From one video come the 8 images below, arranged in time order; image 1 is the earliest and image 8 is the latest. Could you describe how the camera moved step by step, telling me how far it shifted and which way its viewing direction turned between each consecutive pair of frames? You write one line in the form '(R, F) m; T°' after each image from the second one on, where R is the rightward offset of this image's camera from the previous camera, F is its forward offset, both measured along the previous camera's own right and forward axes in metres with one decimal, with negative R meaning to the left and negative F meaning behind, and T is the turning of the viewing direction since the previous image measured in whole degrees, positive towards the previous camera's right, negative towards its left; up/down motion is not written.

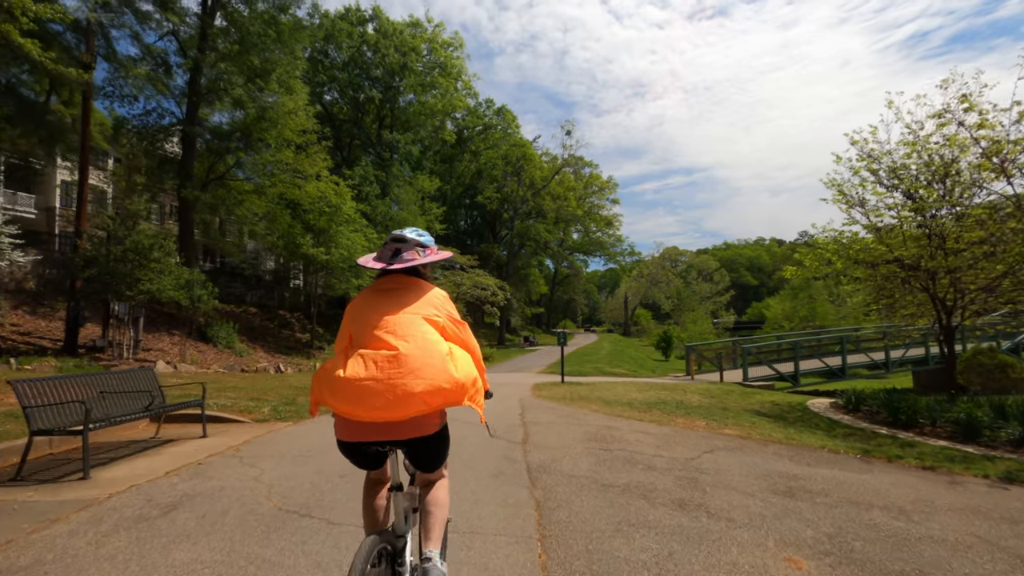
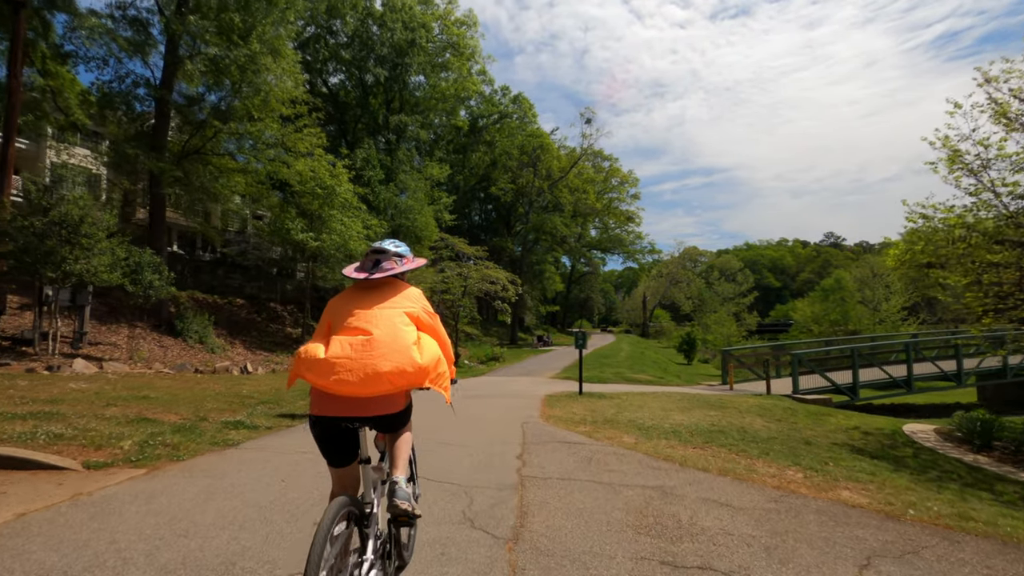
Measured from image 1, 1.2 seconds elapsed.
(+0.2, +2.8) m; -2°
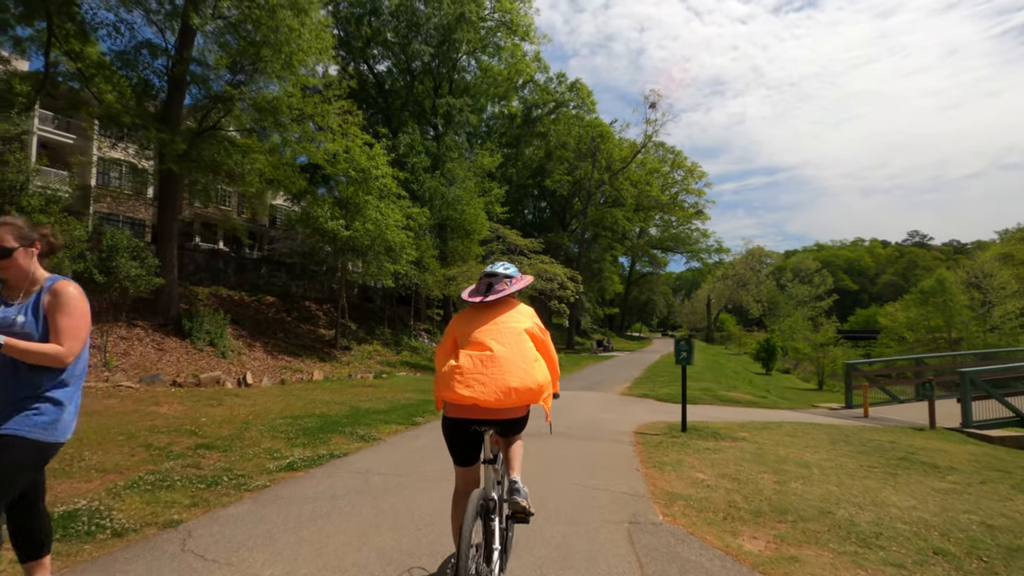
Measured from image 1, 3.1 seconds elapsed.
(-0.3, +3.5) m; -6°
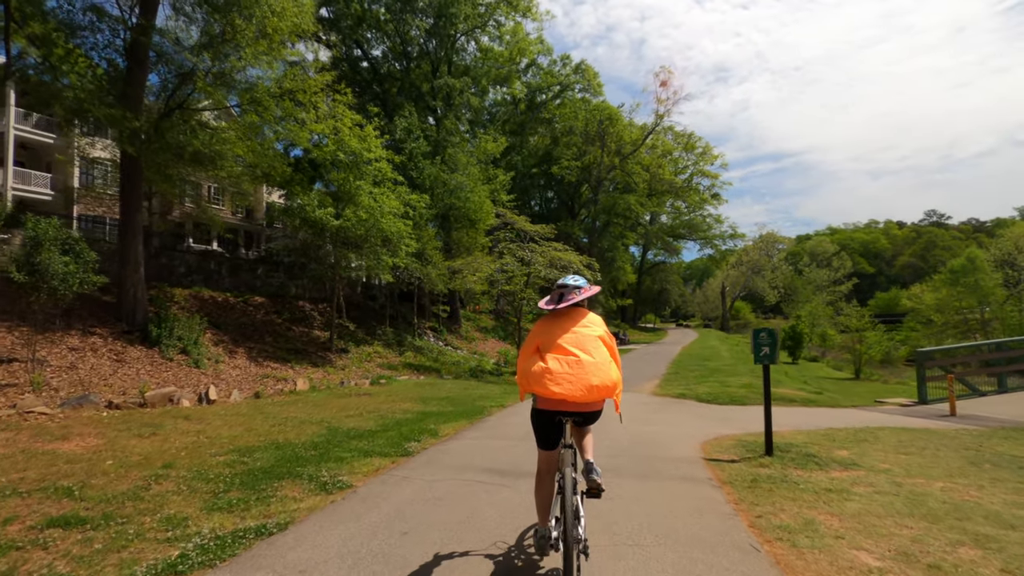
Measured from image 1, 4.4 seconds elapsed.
(-0.1, +2.1) m; -1°
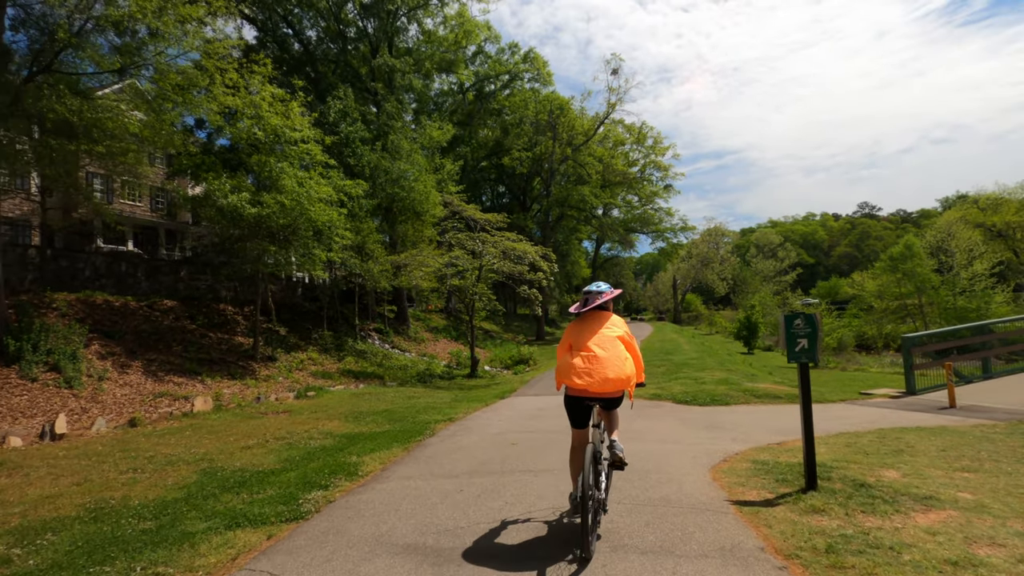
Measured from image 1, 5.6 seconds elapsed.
(+0.1, +1.9) m; +5°
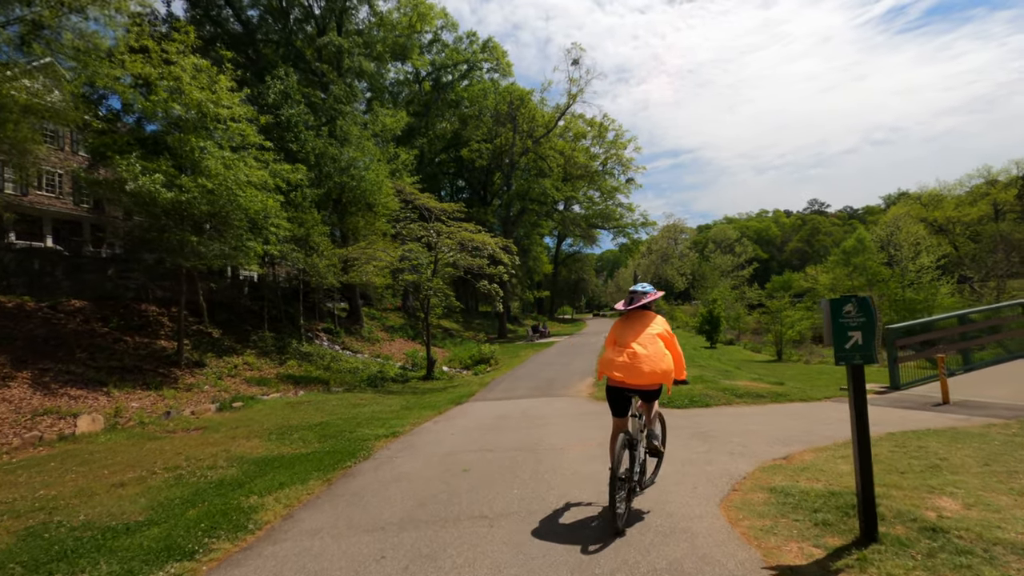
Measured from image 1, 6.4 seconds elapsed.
(+0.1, +1.4) m; +4°
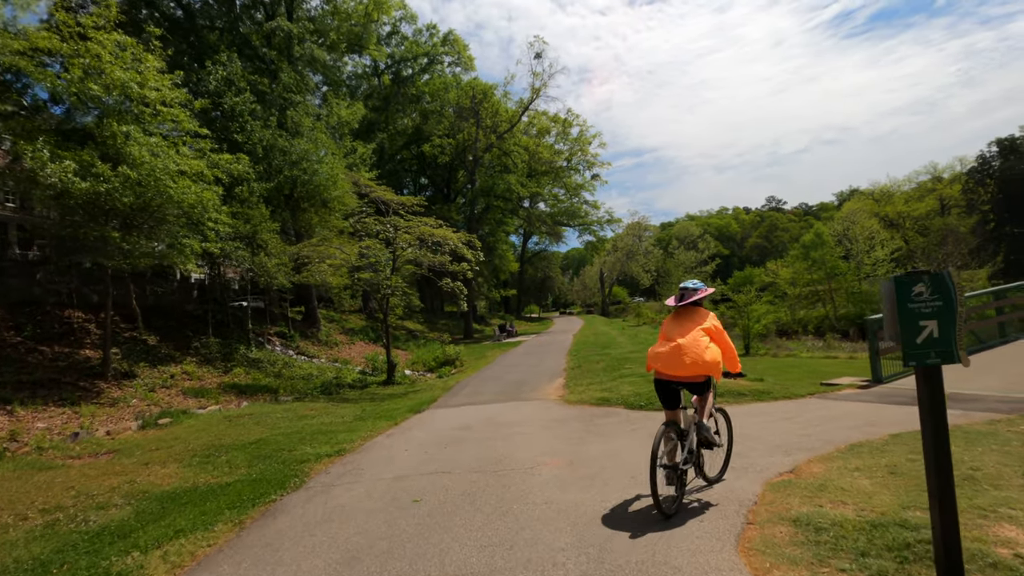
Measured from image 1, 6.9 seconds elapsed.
(+0.1, +1.0) m; +4°
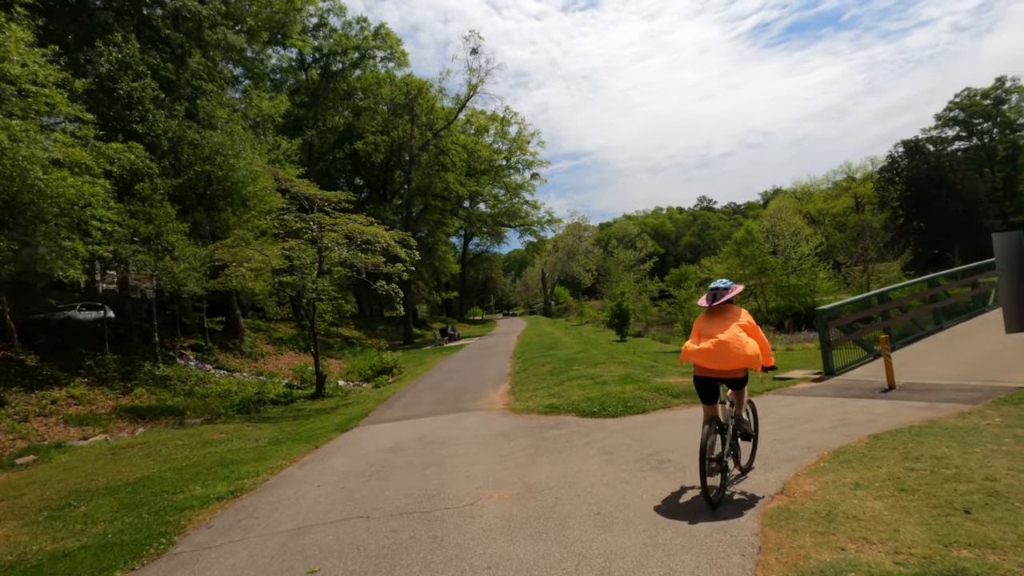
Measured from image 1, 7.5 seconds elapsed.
(+0.1, +1.0) m; +6°
